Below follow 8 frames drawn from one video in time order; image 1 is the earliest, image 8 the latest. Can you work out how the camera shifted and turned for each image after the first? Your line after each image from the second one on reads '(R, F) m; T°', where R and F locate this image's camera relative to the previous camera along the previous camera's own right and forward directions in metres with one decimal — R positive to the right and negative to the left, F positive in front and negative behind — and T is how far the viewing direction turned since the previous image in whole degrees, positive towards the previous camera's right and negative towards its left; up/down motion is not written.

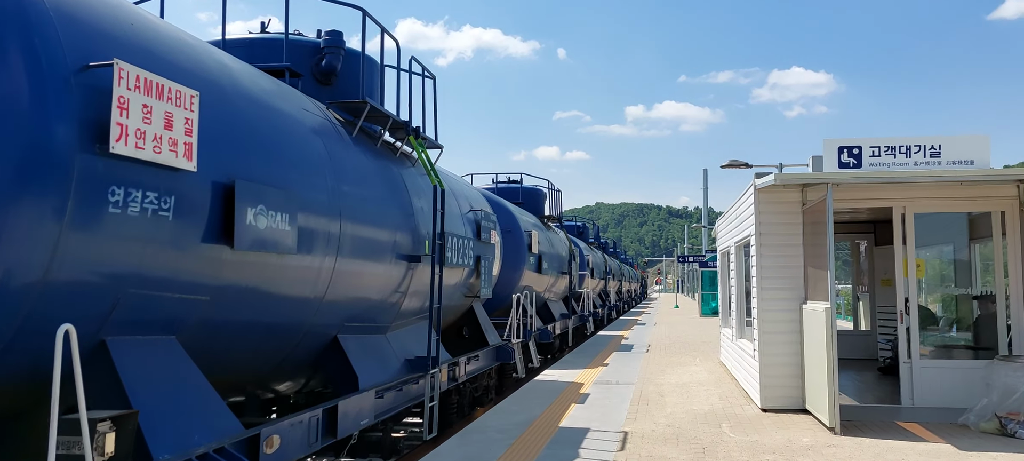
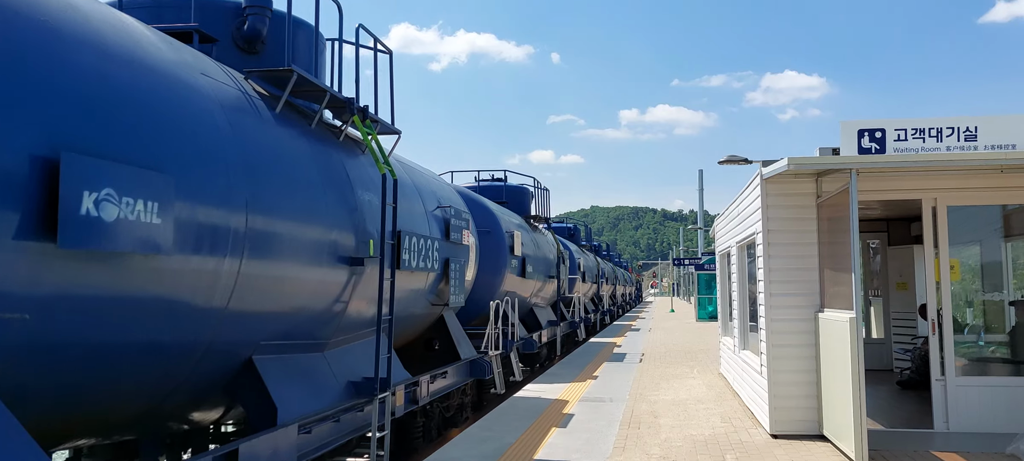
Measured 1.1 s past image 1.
(+0.2, +1.0) m; 0°
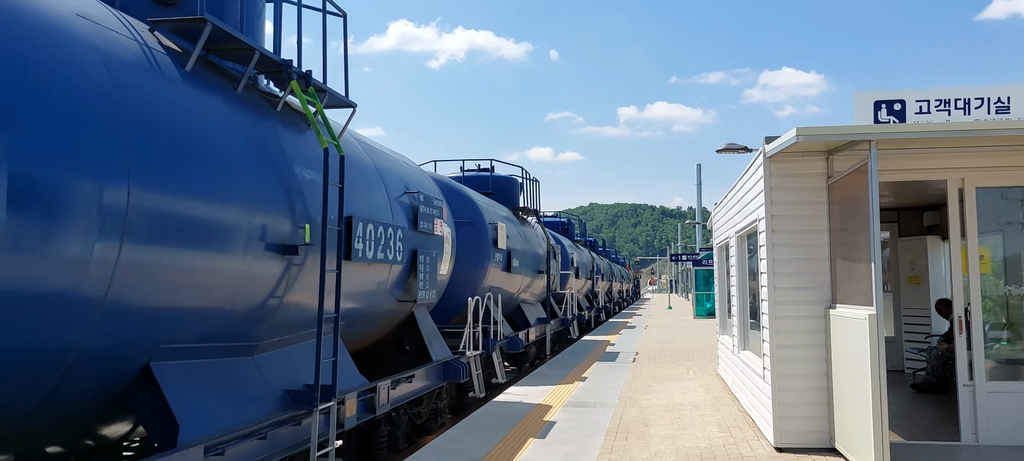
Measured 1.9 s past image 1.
(+0.2, +0.8) m; 0°
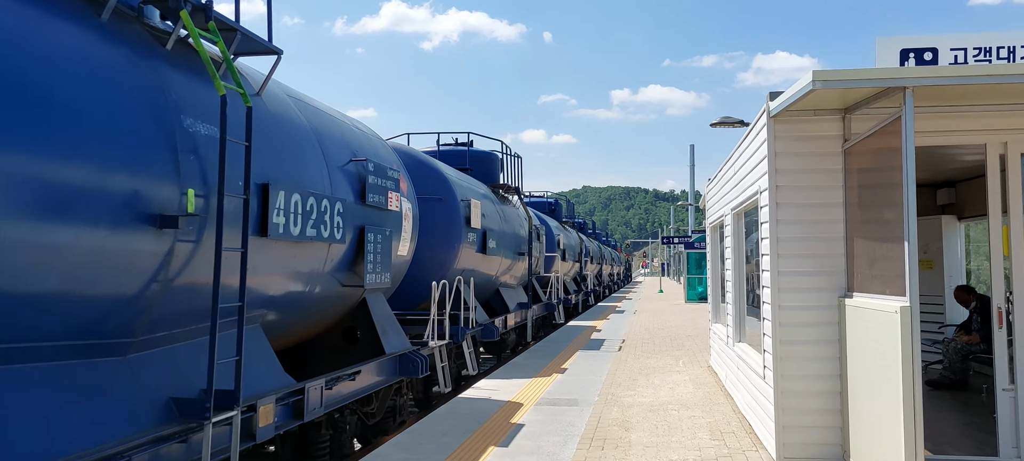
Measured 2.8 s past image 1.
(+0.2, +0.9) m; +1°
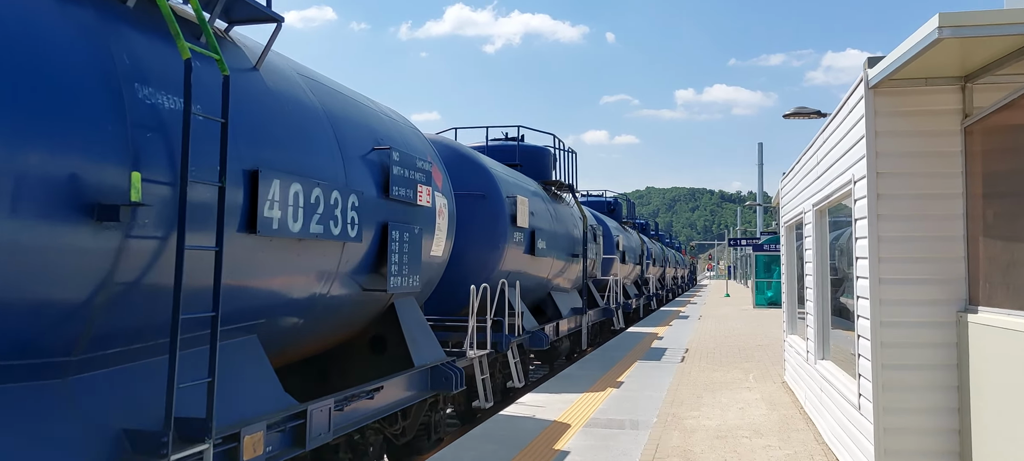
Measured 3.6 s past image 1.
(+0.1, +0.8) m; -4°
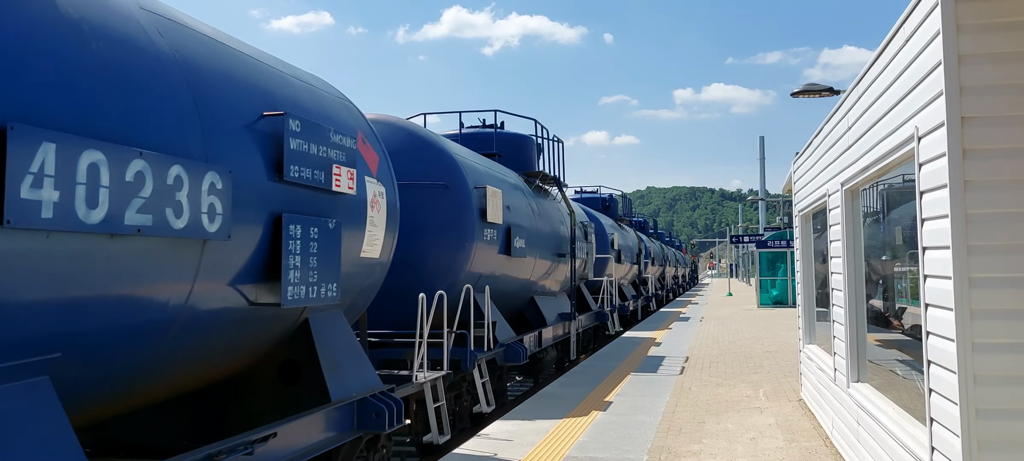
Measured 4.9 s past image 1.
(+0.3, +1.3) m; 0°
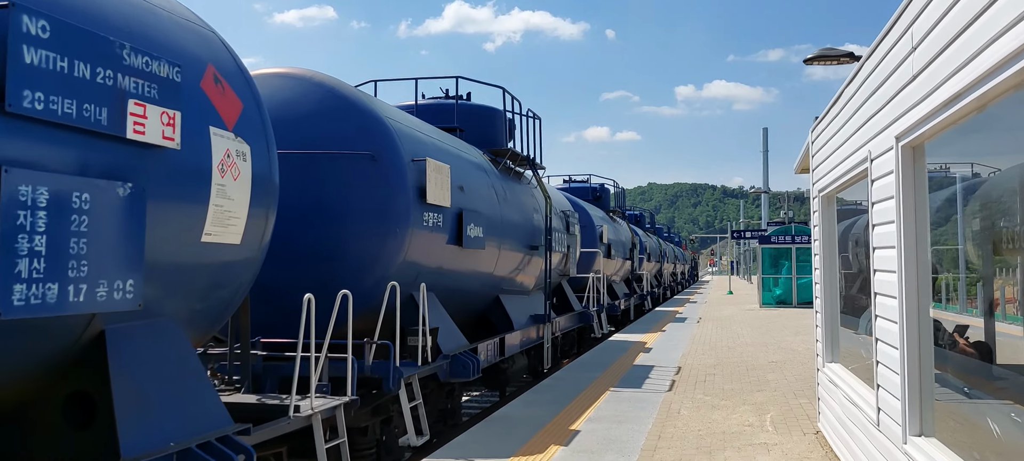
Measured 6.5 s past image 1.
(+0.4, +1.6) m; 0°
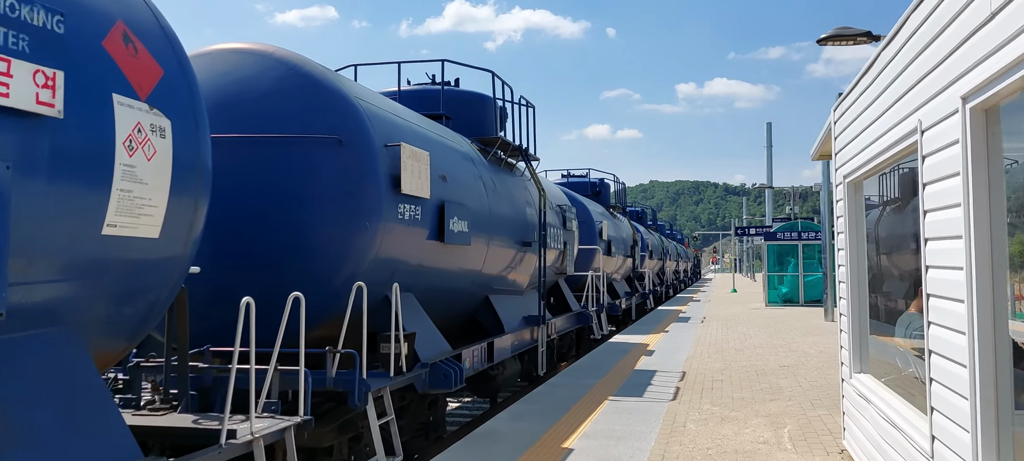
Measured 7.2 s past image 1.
(+0.1, +0.7) m; 0°
